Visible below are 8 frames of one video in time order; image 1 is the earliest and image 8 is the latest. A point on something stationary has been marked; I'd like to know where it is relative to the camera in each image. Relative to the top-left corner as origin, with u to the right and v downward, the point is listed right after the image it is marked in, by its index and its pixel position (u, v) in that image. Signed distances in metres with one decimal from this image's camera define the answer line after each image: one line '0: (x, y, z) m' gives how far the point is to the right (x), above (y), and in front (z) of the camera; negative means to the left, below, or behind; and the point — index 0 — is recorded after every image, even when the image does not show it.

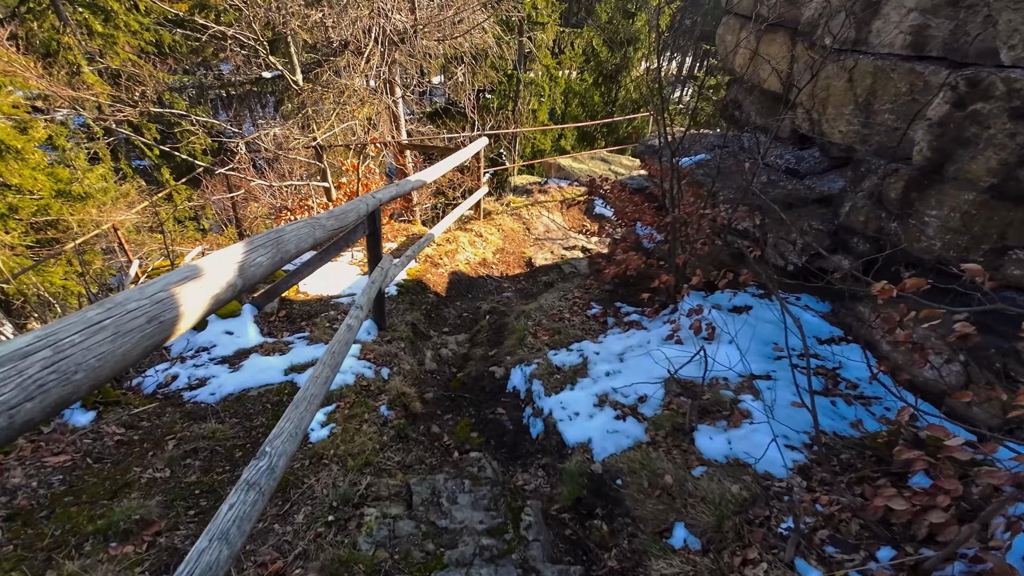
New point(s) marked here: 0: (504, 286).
0: (-0.1, 0.0, +6.3) m
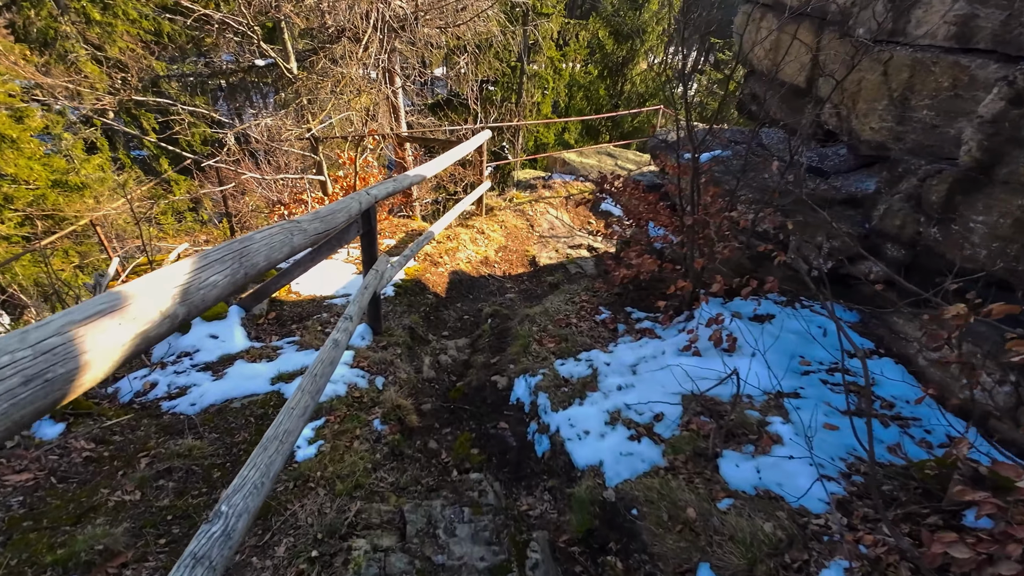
0: (-0.1, 0.0, +6.0) m
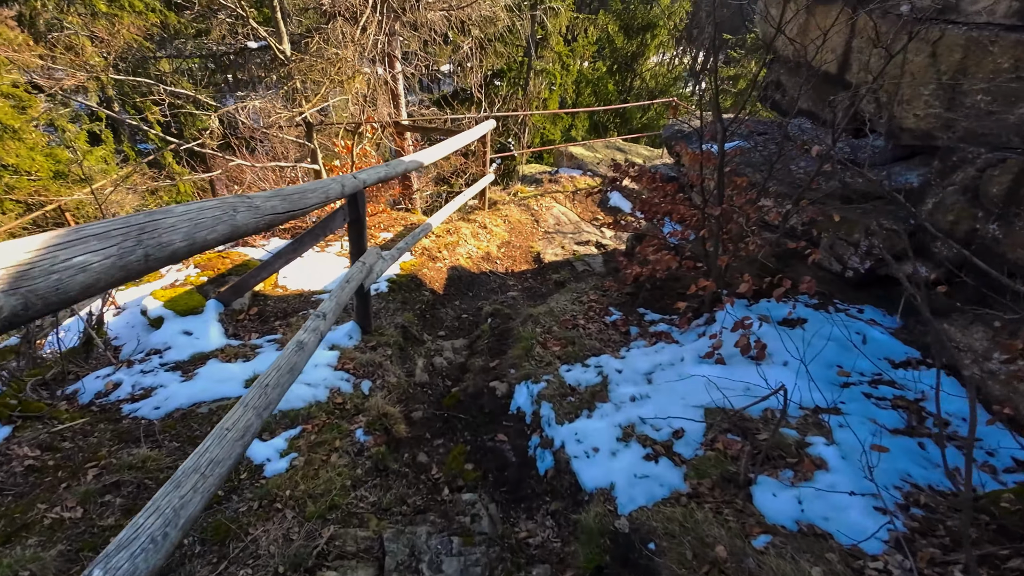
0: (0.0, 0.0, +5.6) m
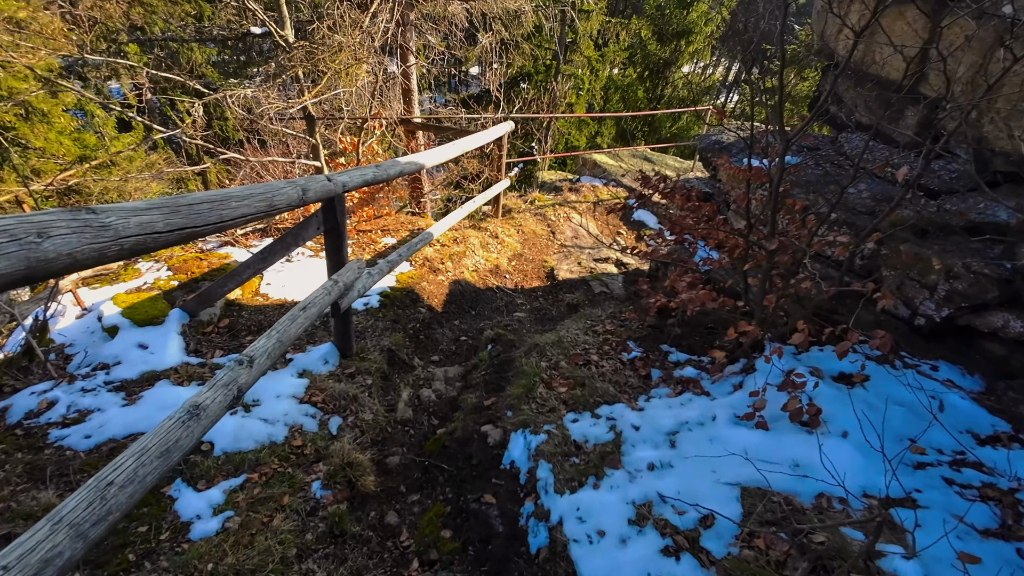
0: (+0.1, -0.2, +5.1) m
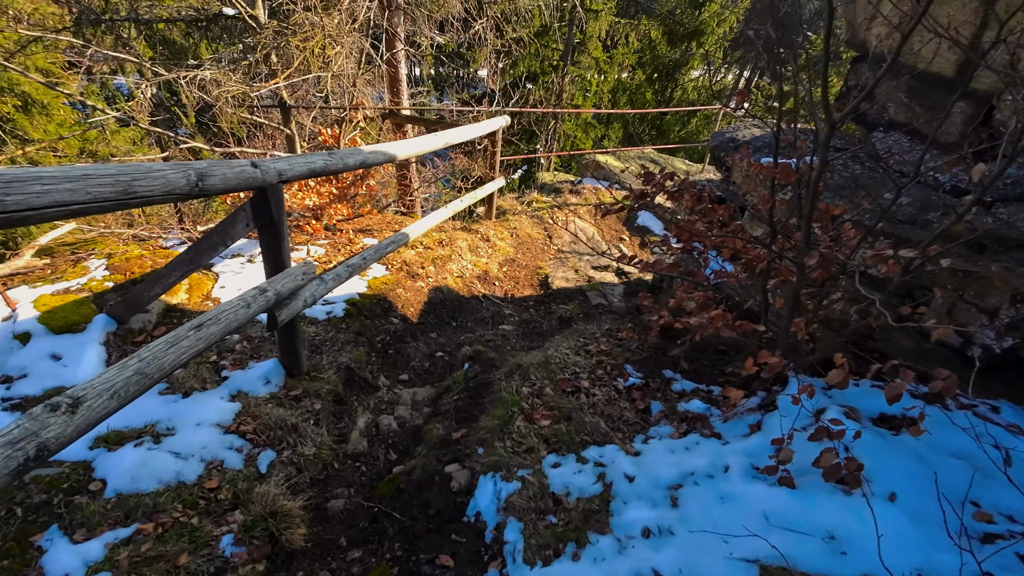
0: (-0.1, -0.3, +4.5) m
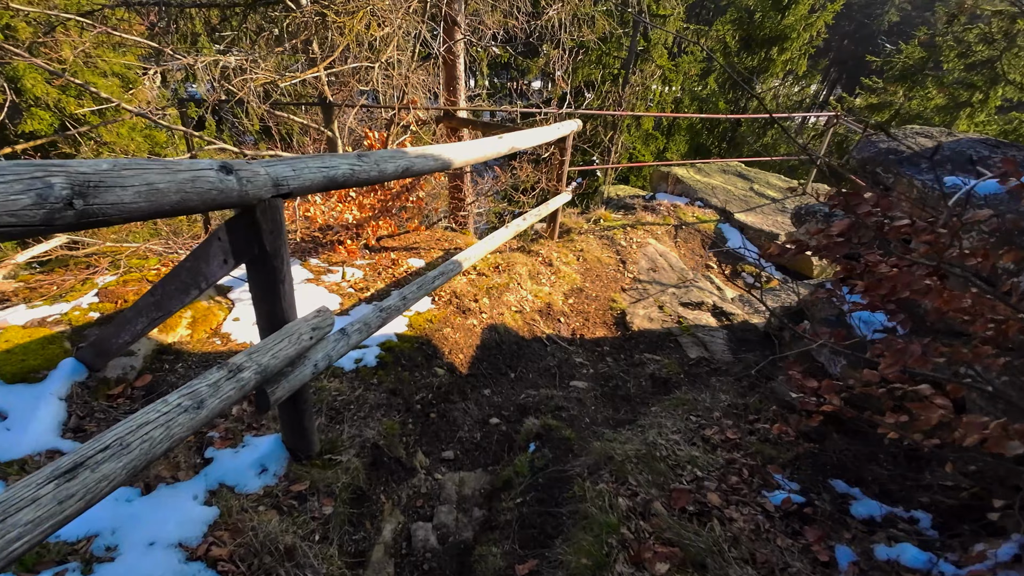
0: (+0.5, -0.6, +3.6) m
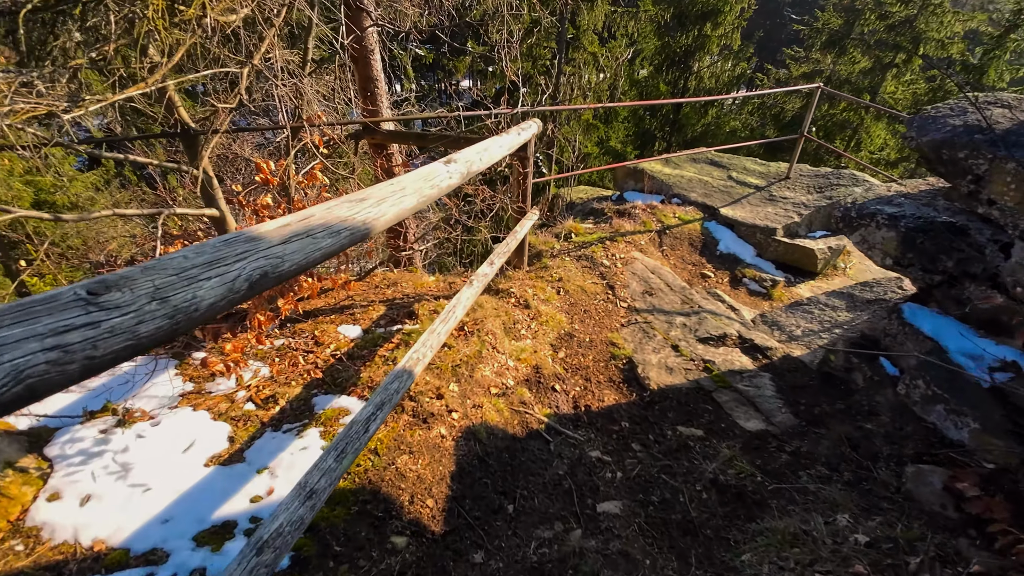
0: (+0.4, -0.9, +2.5) m
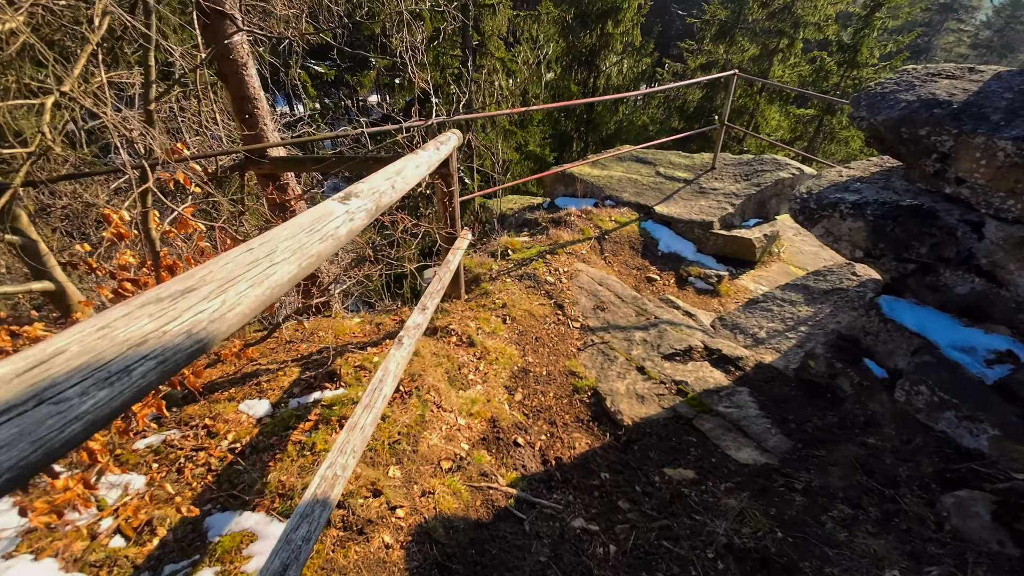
0: (+0.3, -1.1, +2.1) m
